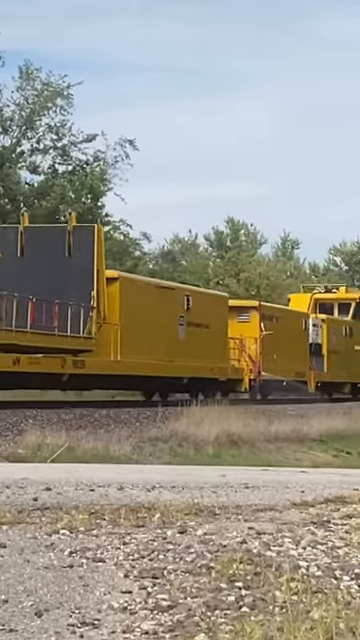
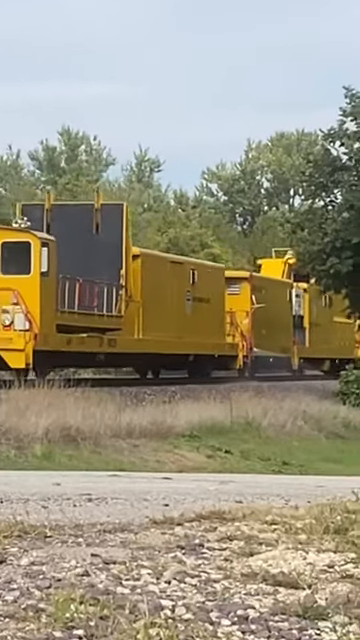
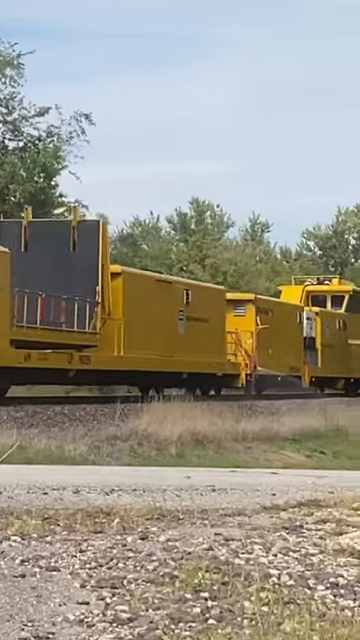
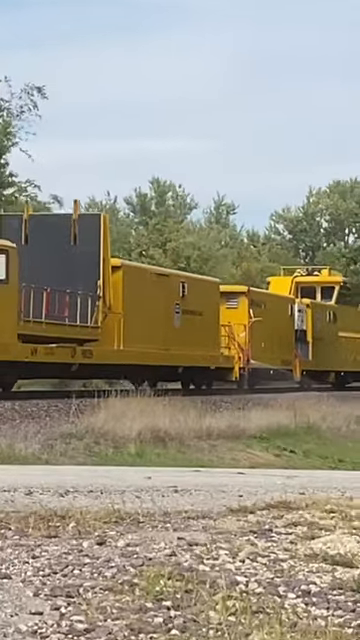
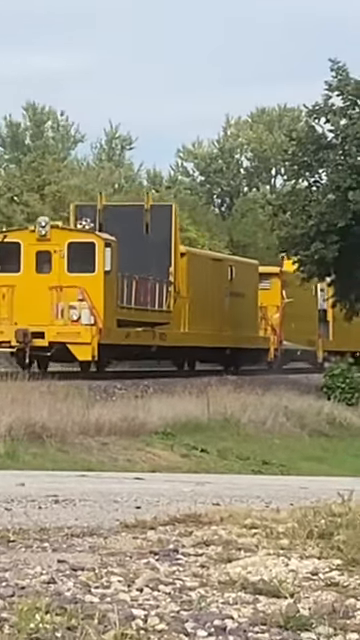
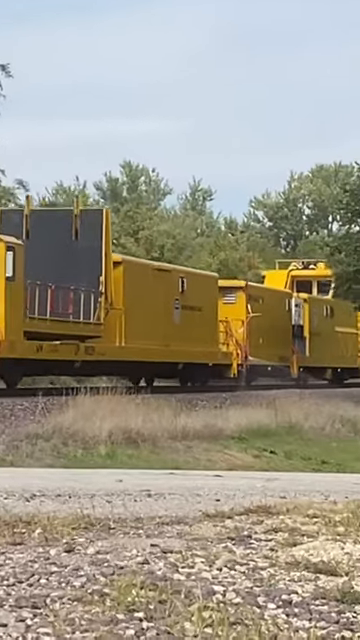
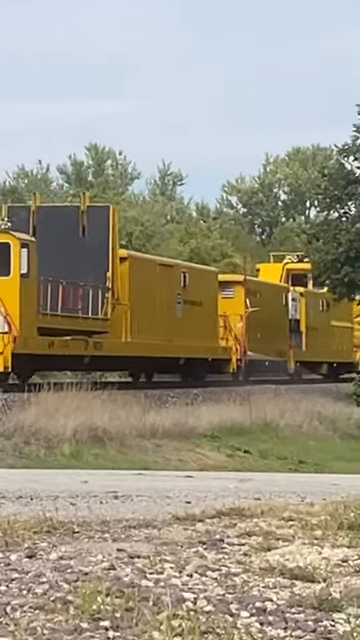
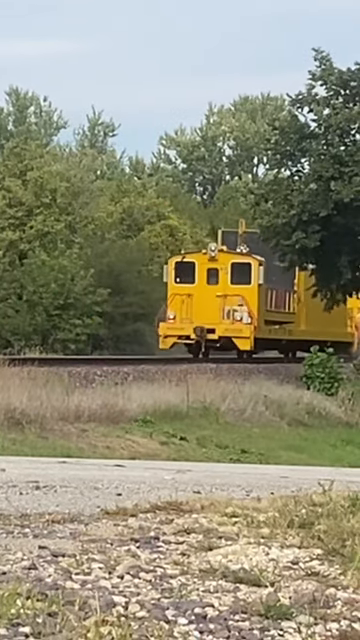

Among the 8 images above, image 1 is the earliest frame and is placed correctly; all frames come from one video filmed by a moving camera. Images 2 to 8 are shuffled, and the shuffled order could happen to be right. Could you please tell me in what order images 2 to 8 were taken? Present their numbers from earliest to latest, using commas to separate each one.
3, 4, 6, 7, 2, 5, 8
